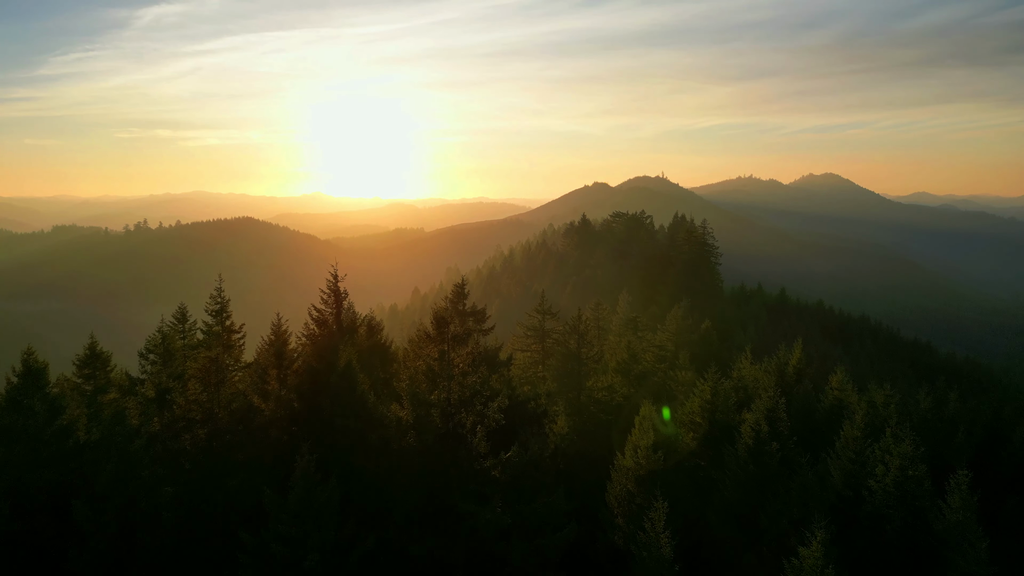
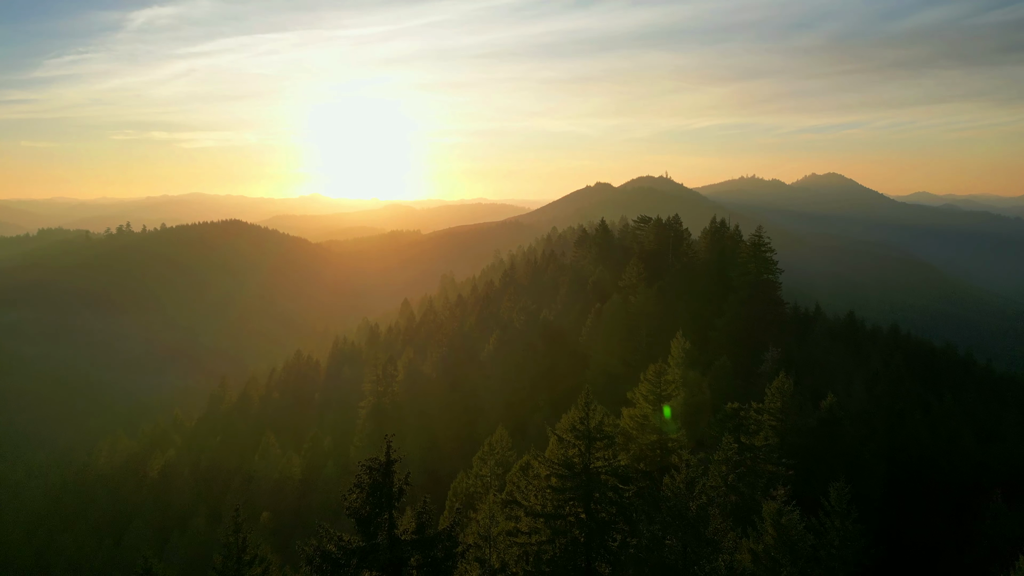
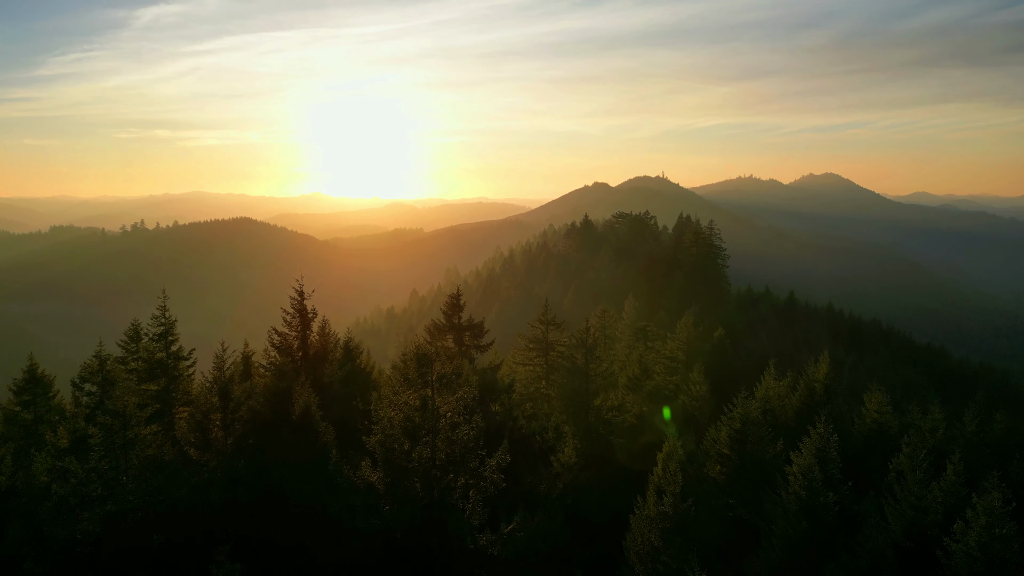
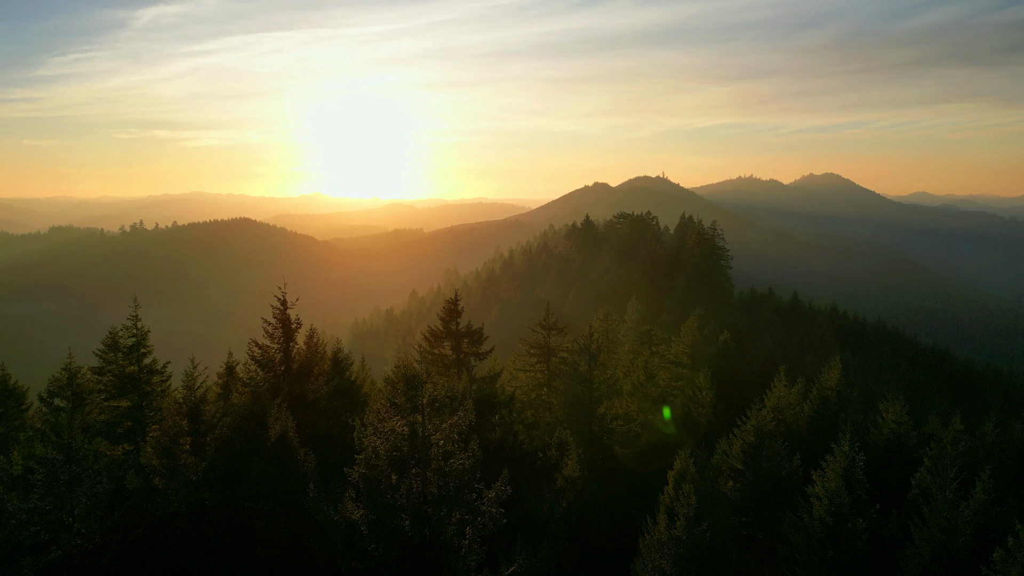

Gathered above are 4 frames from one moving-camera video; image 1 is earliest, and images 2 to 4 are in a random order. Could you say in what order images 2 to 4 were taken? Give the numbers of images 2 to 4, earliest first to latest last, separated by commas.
3, 4, 2
